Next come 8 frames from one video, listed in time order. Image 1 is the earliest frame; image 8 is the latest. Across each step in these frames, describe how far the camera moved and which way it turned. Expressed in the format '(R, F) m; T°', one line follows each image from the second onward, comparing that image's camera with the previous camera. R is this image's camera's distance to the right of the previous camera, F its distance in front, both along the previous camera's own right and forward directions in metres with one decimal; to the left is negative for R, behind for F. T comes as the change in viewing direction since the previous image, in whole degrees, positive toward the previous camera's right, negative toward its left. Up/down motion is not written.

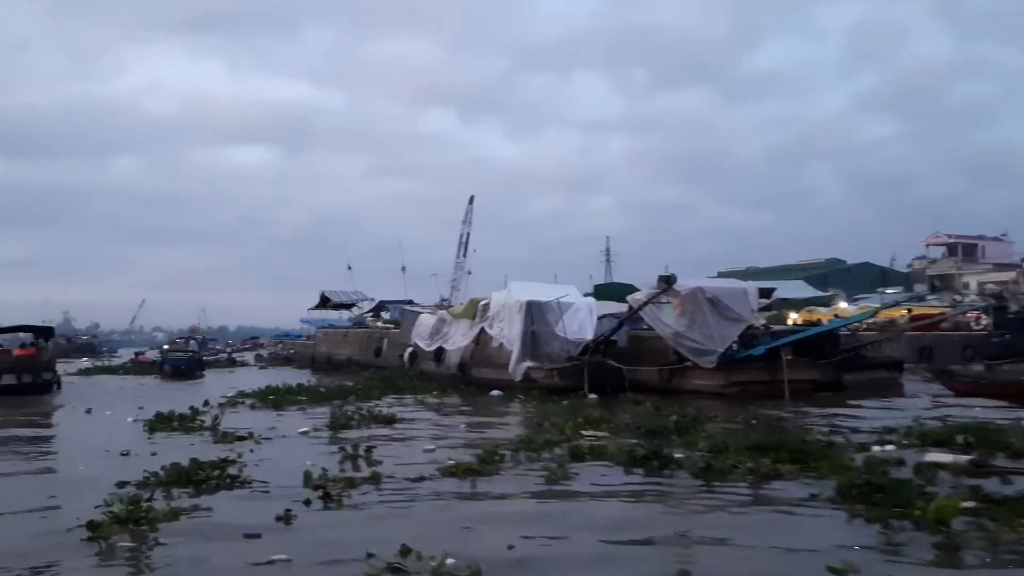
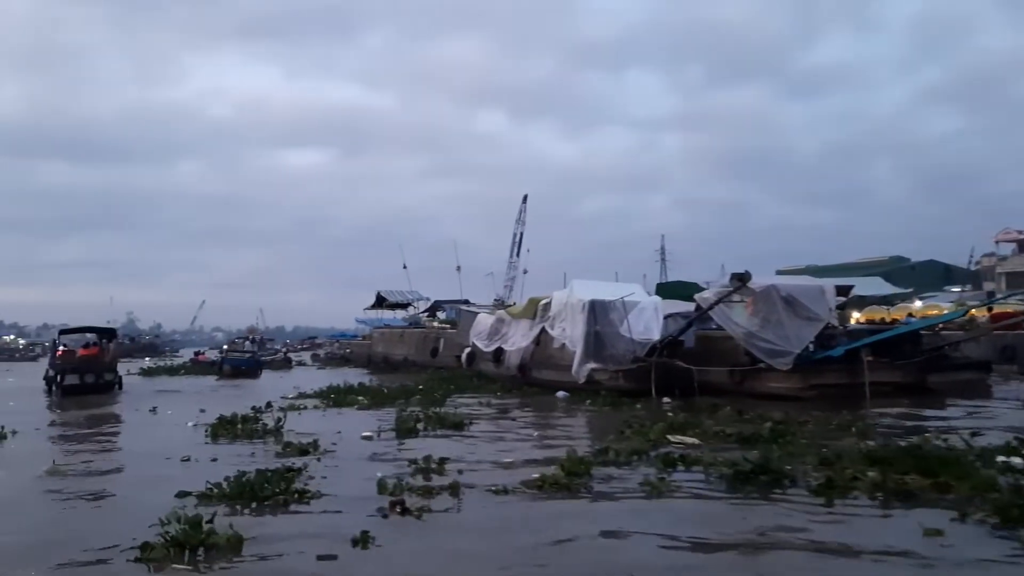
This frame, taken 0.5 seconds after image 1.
(-0.2, +0.6) m; -3°
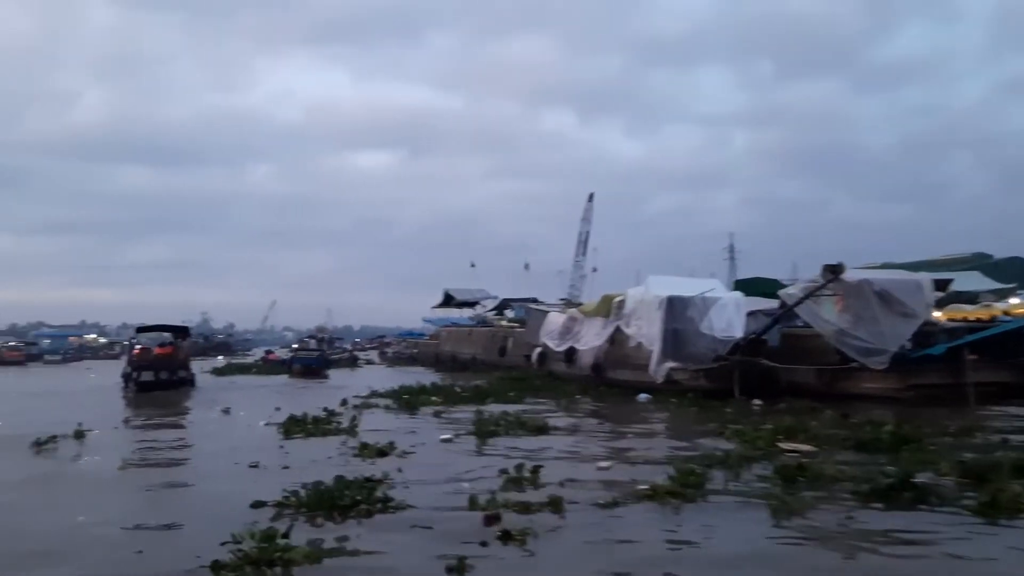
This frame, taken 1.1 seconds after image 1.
(-0.2, +0.6) m; -4°
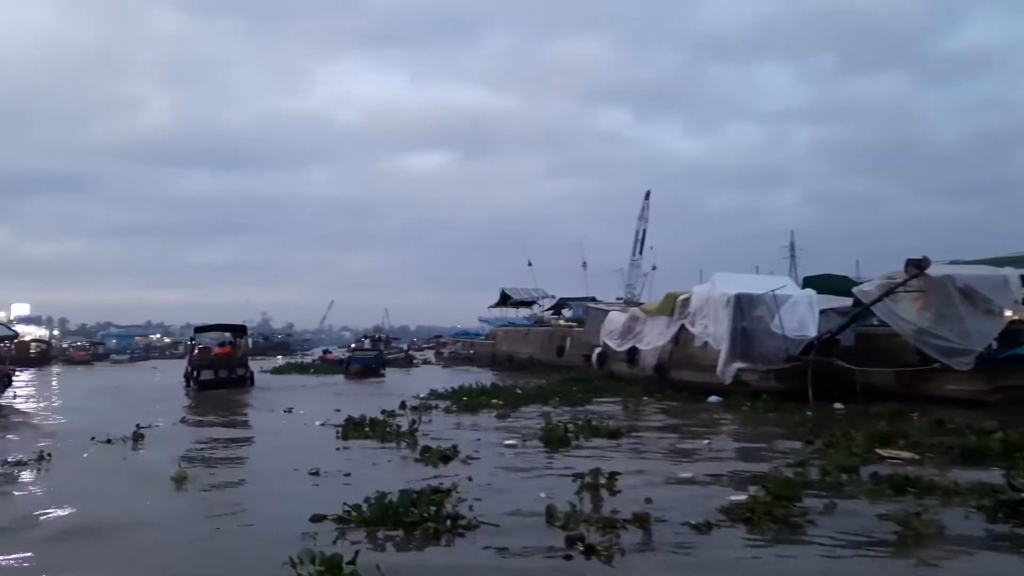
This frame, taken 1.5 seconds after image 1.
(-0.1, +0.5) m; -4°
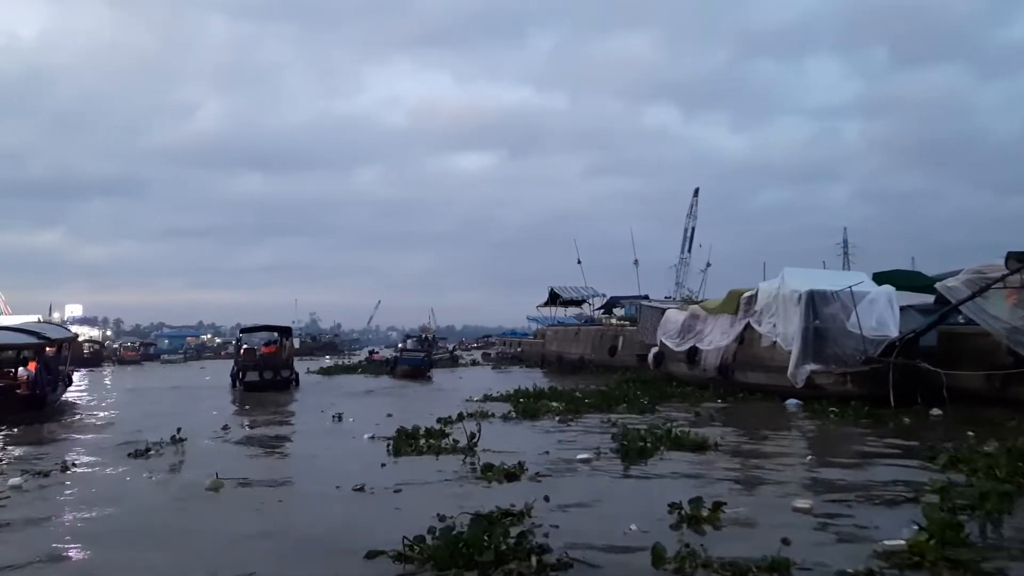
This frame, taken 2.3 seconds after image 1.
(-0.2, +1.0) m; -3°
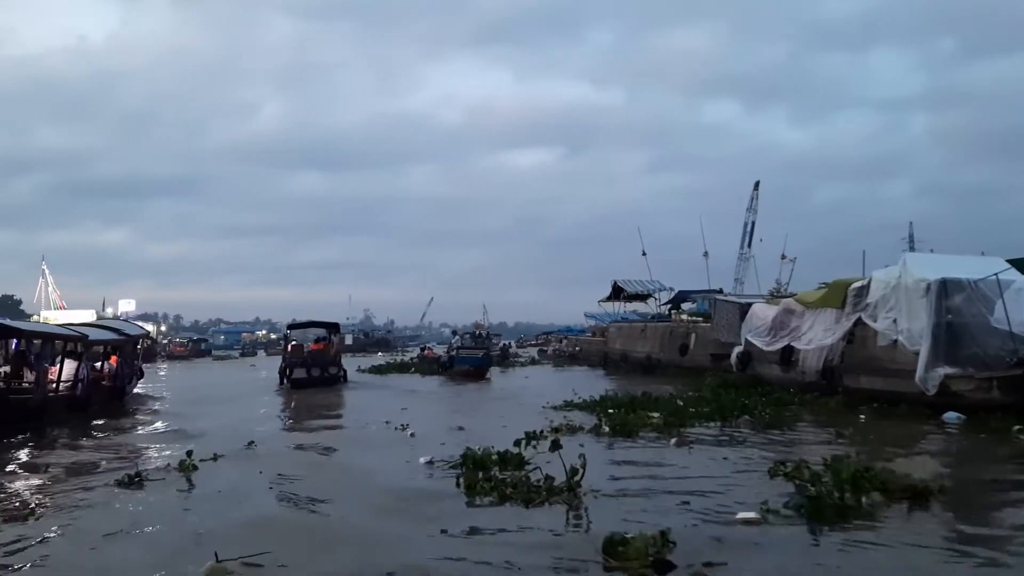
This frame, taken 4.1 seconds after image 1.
(-0.4, +2.4) m; -3°
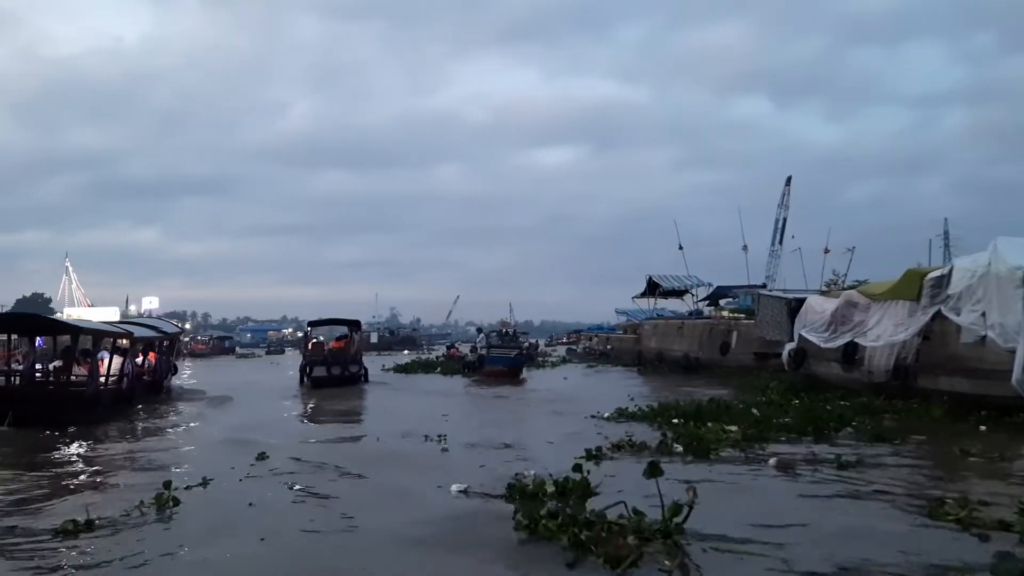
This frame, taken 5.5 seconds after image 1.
(-0.2, +1.6) m; -2°
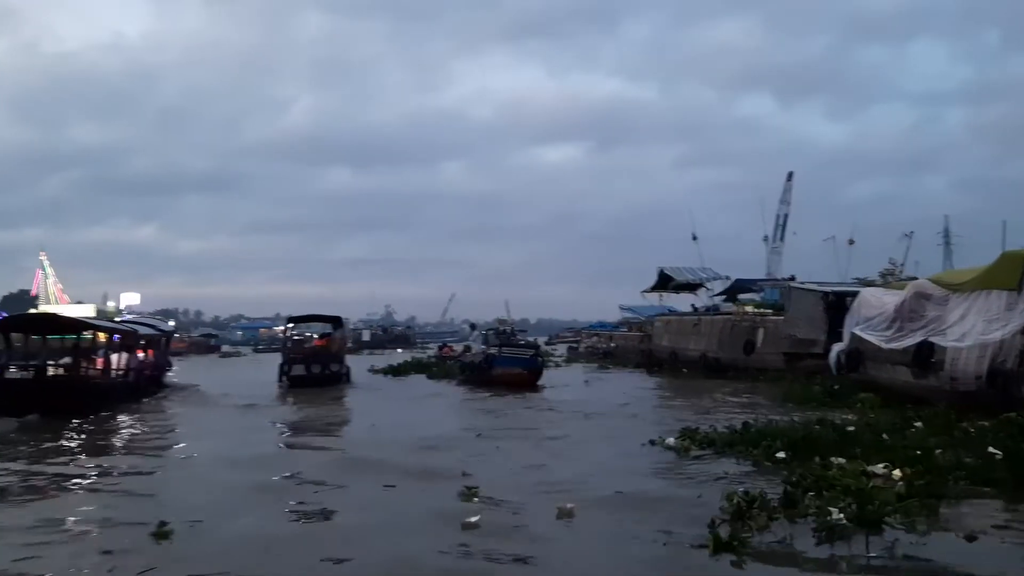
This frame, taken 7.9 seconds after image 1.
(-0.2, +2.9) m; 0°
